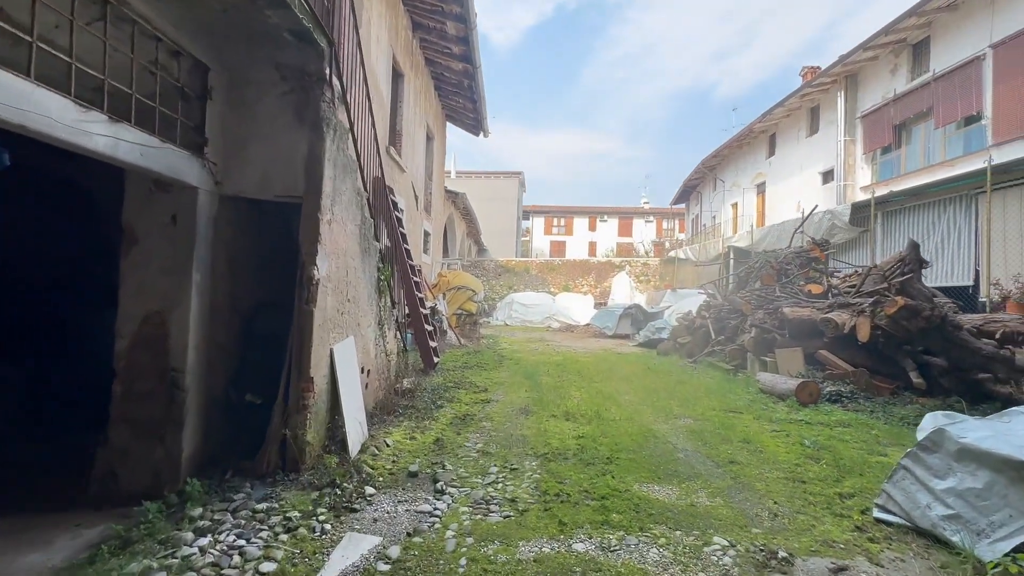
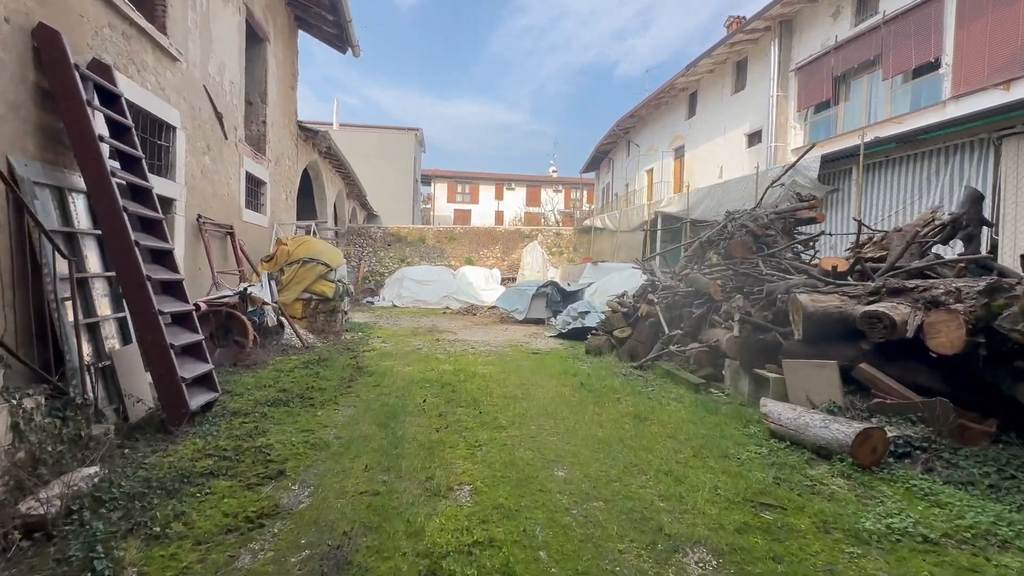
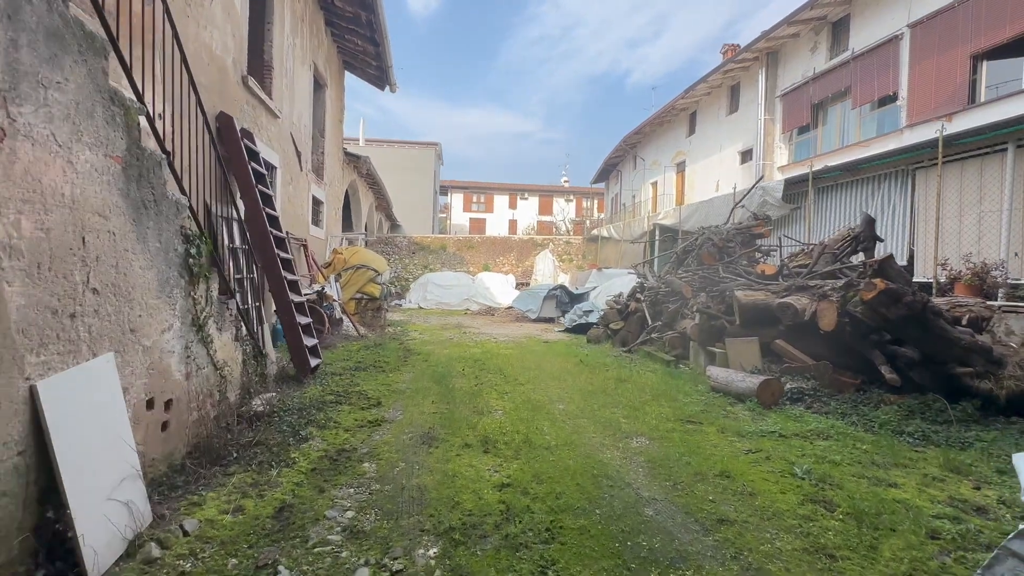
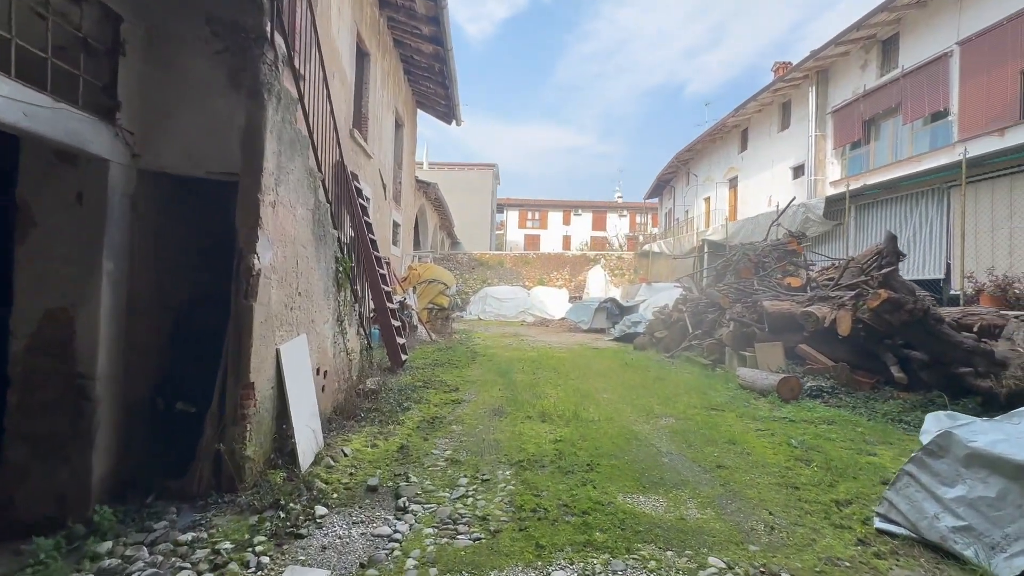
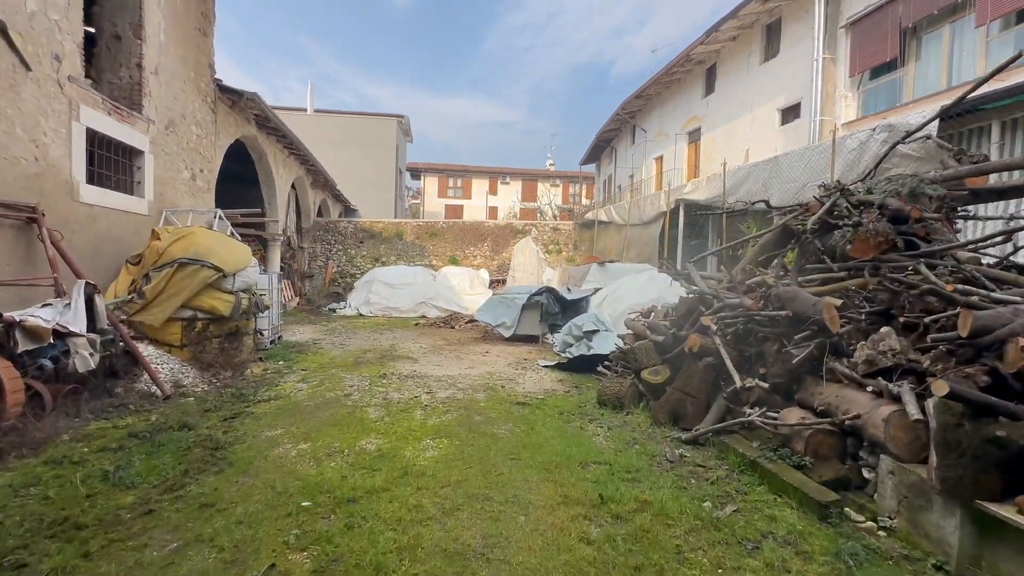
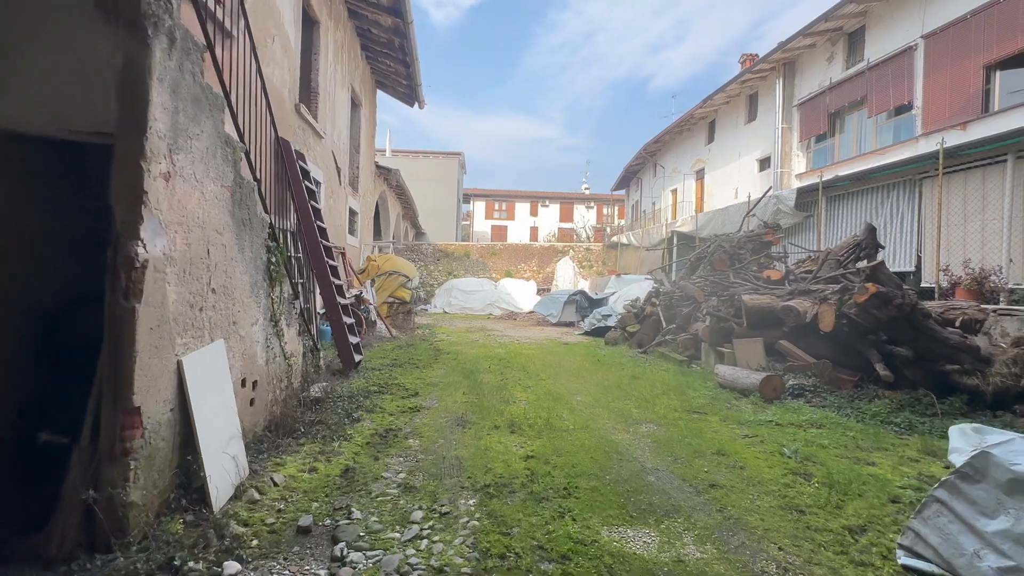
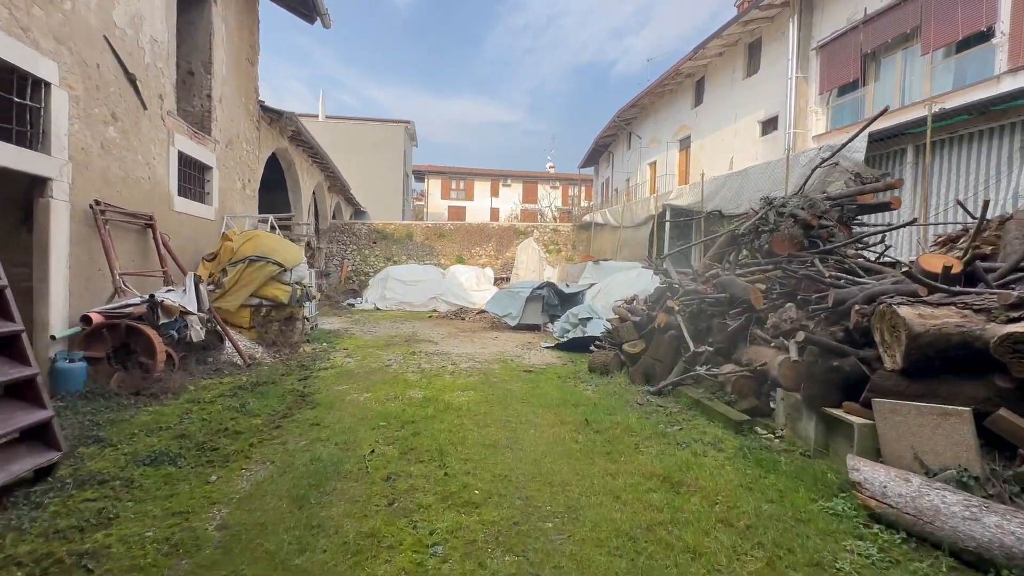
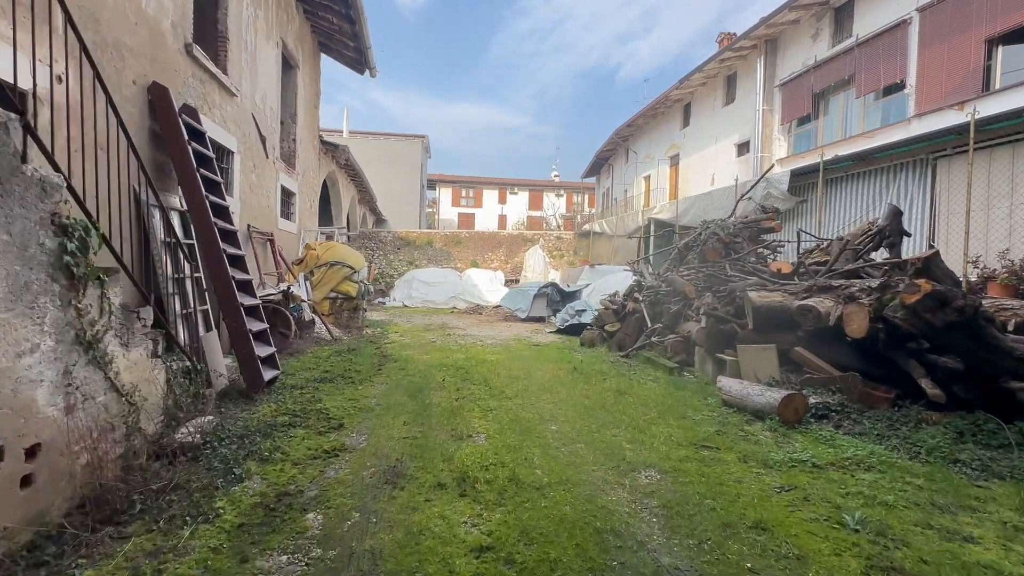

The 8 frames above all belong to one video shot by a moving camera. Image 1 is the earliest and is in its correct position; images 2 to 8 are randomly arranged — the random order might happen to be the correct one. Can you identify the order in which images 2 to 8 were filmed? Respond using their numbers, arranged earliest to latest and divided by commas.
4, 6, 3, 8, 2, 7, 5
